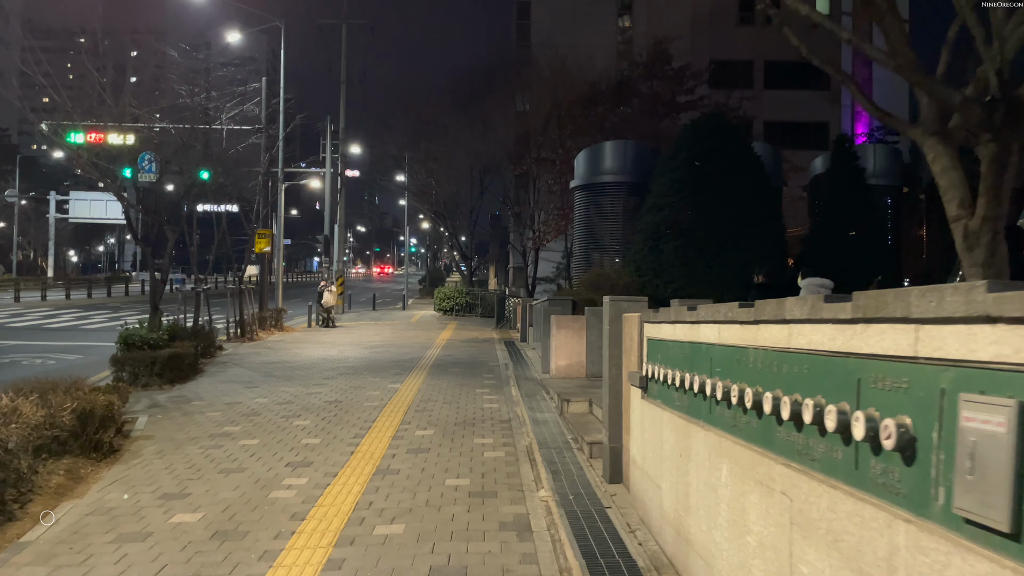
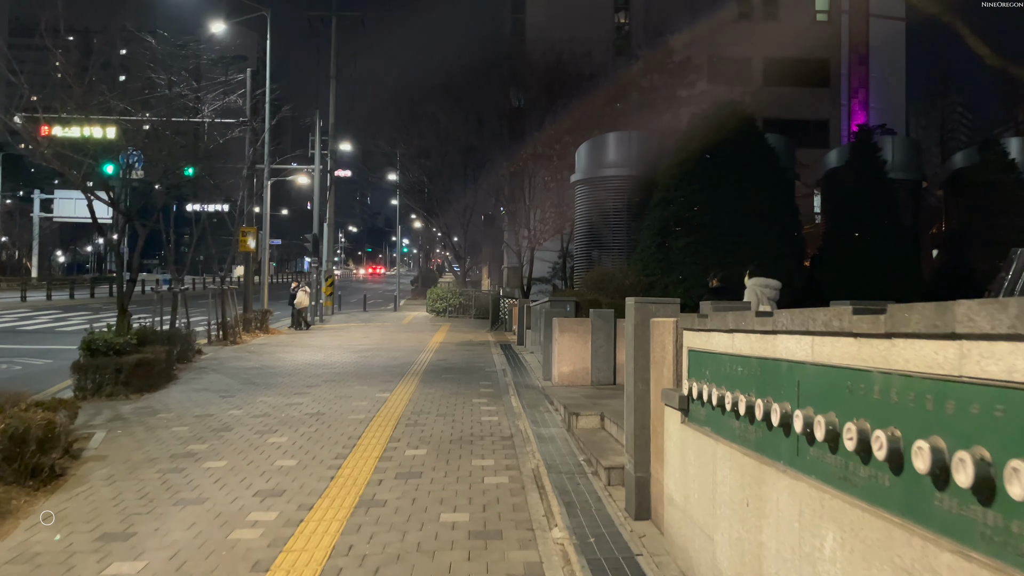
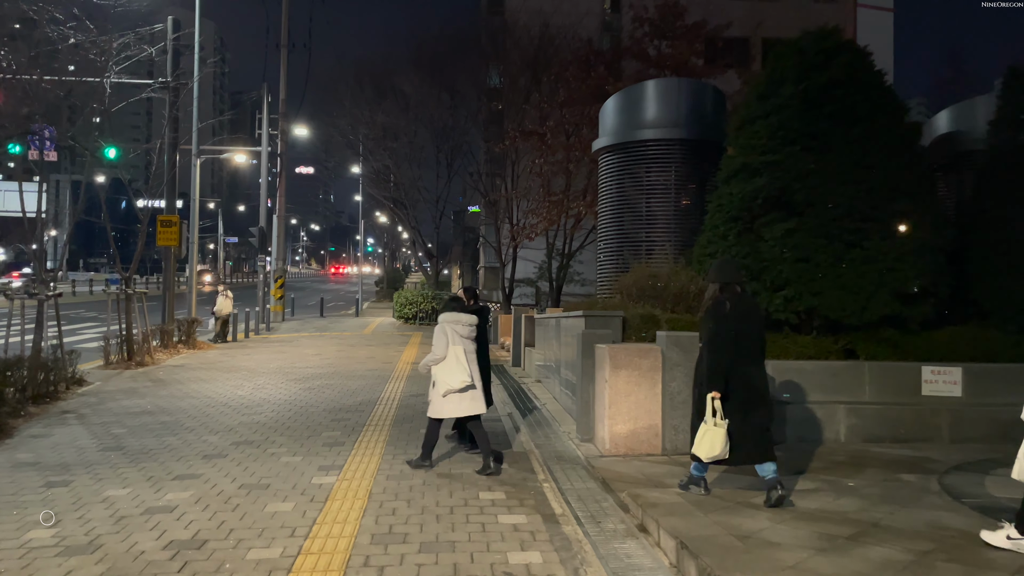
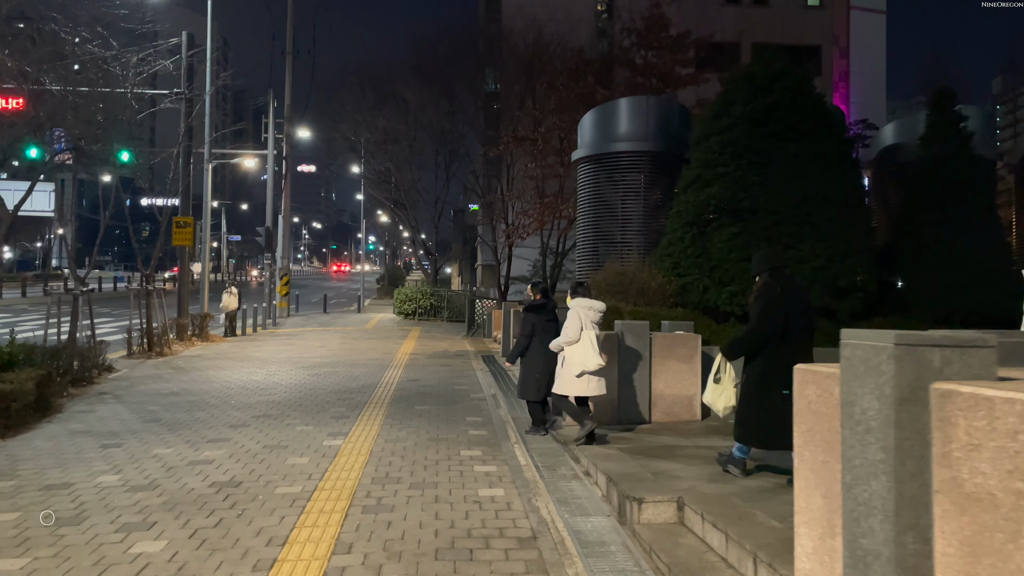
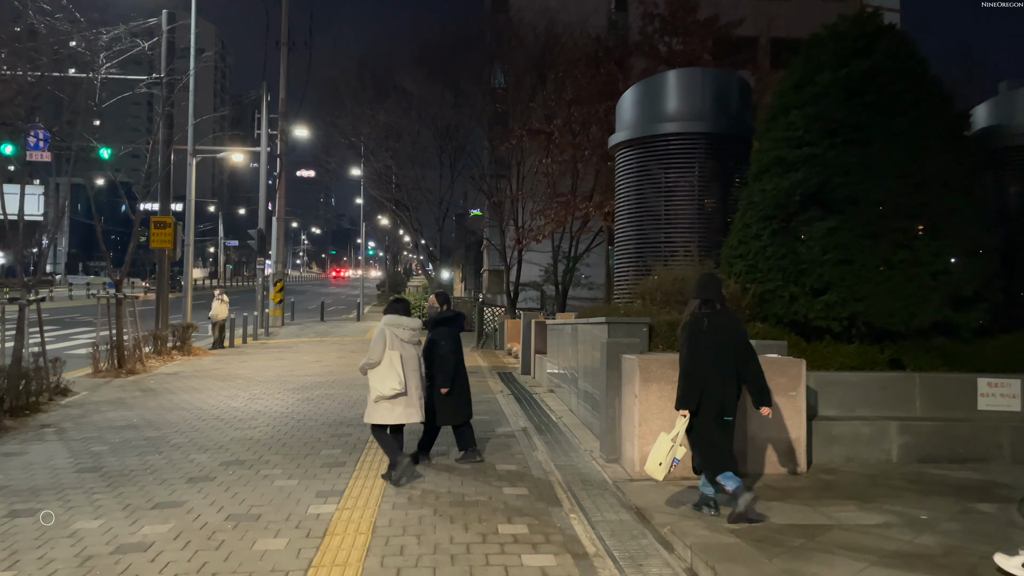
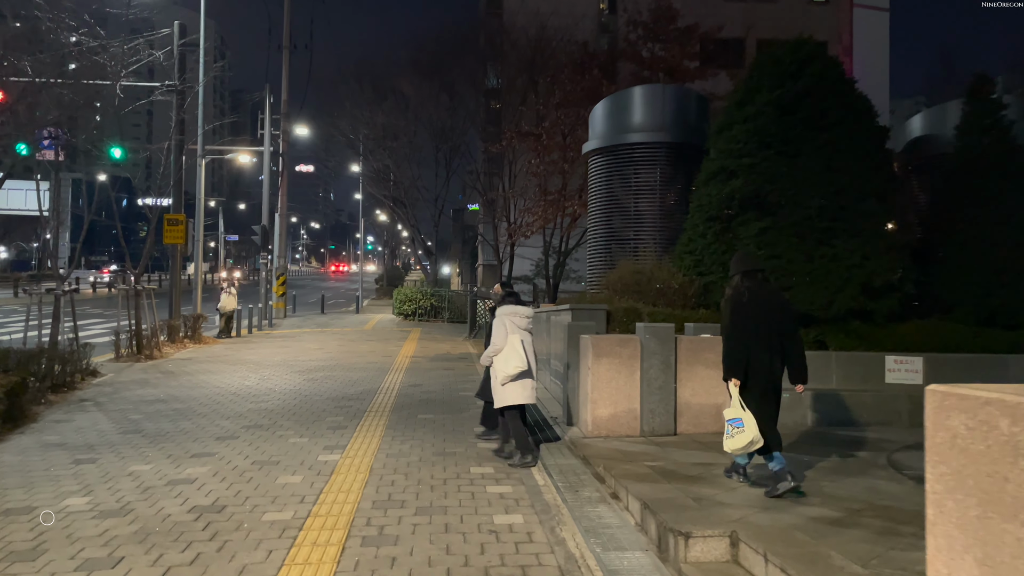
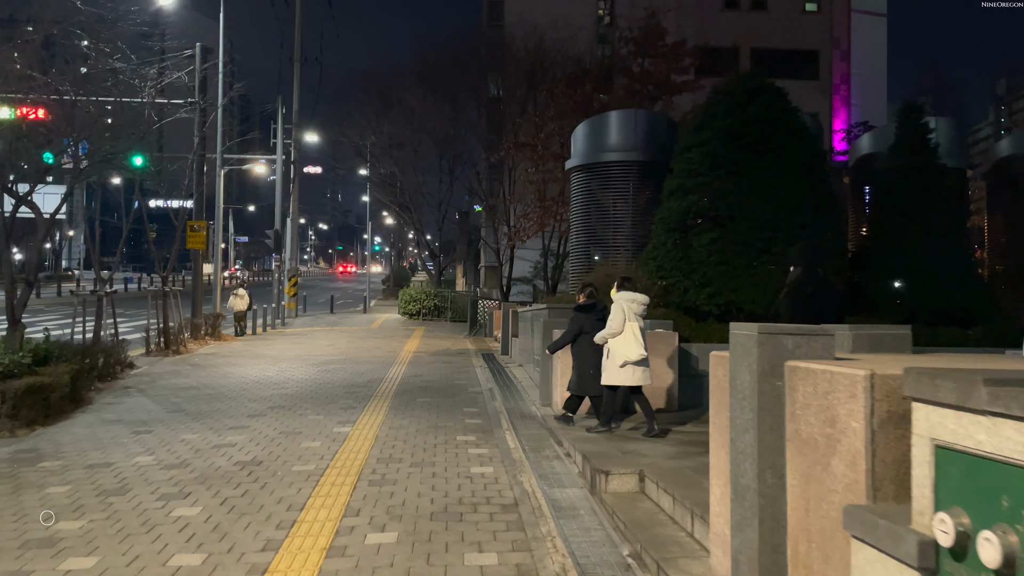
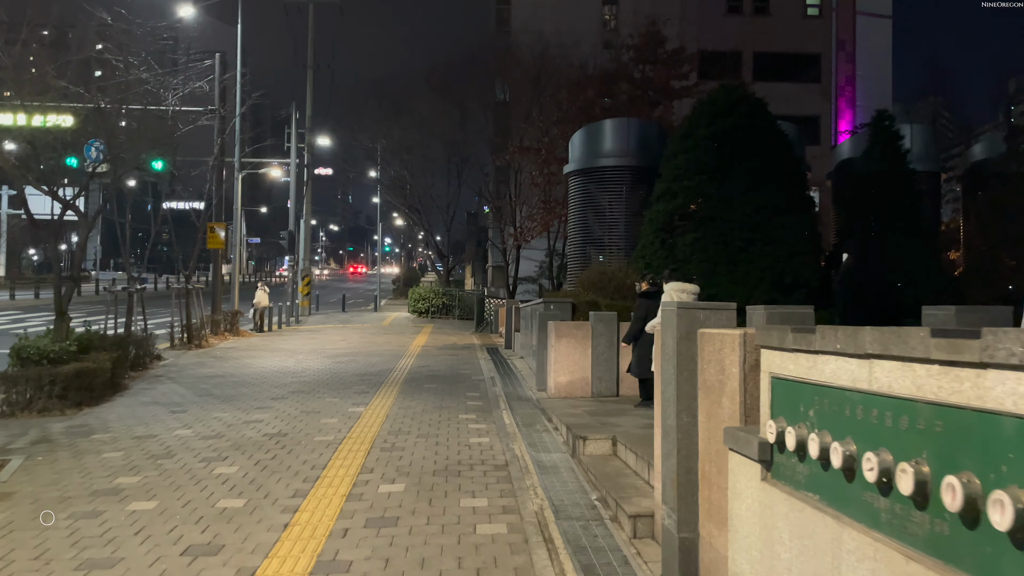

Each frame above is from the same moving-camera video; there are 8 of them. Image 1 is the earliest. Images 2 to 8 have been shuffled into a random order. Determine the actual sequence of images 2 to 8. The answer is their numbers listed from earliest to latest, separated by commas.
2, 8, 7, 4, 6, 3, 5
